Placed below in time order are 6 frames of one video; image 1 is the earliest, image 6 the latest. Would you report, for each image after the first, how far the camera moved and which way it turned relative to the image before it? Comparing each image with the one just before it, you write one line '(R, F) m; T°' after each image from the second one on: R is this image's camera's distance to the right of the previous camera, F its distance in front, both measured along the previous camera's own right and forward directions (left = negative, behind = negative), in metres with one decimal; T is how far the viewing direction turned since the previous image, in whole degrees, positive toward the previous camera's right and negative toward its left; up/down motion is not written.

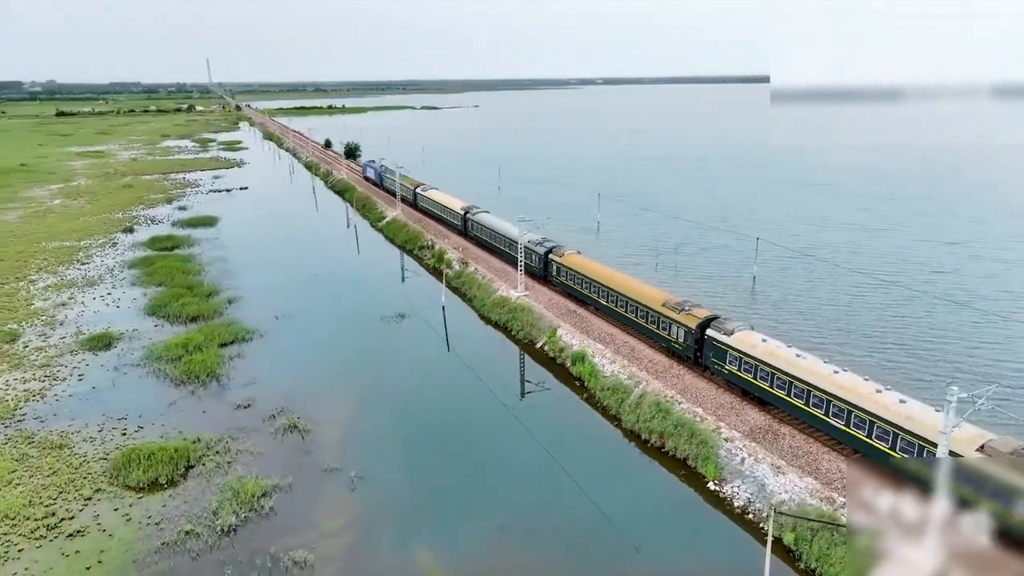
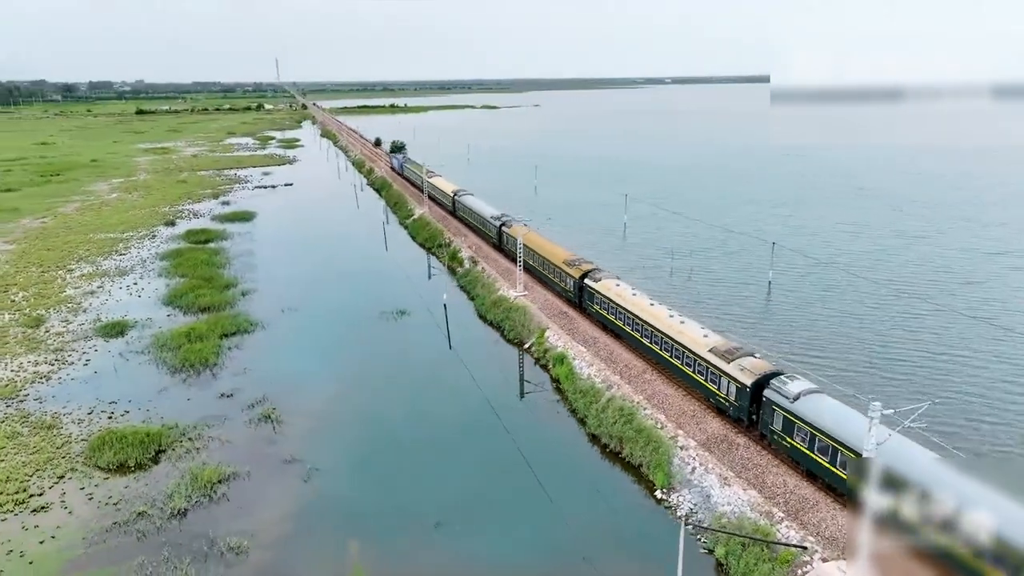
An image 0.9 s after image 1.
(+2.6, +0.1) m; -5°
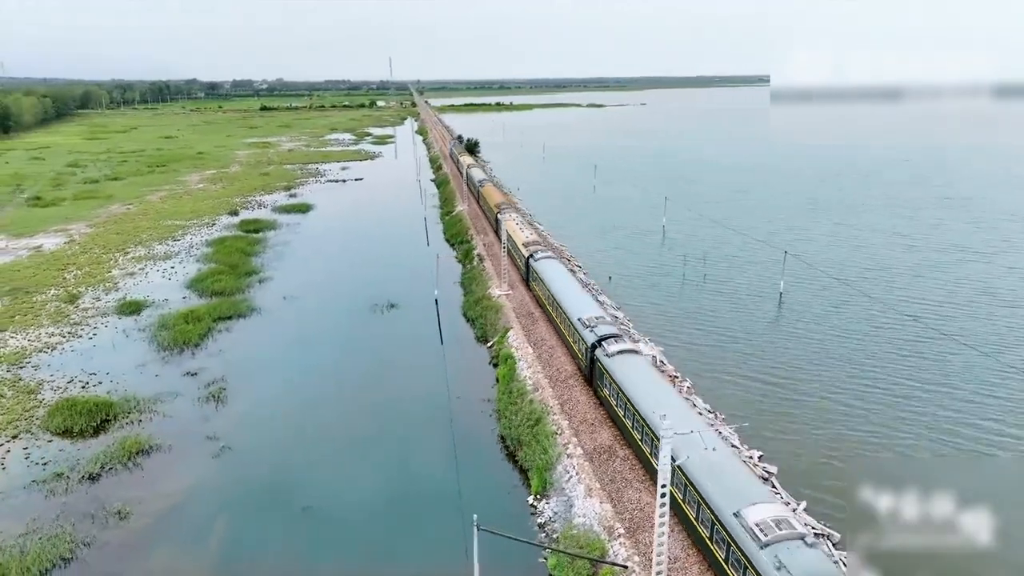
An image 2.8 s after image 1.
(+5.2, +0.3) m; -9°
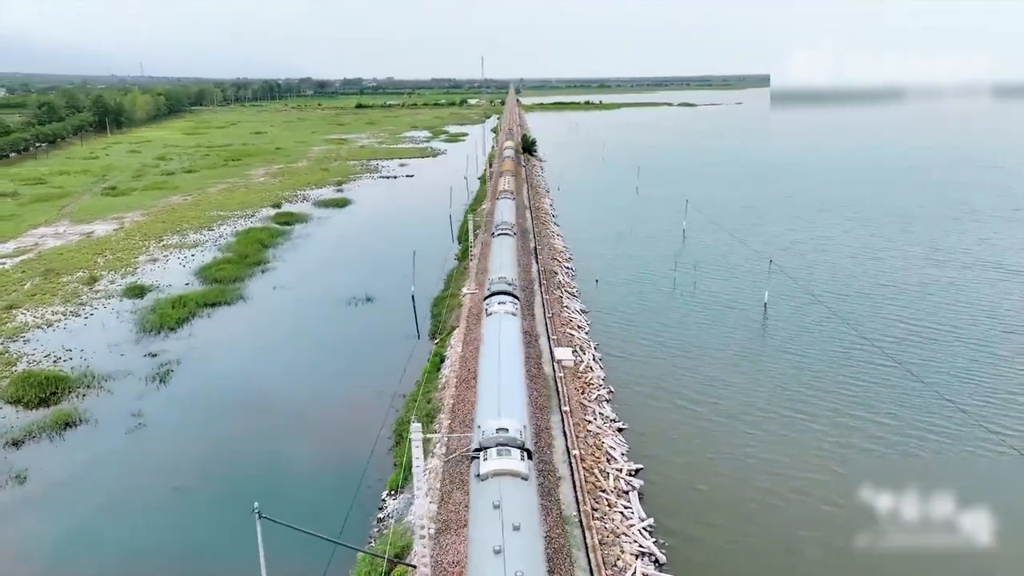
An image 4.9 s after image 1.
(+5.3, +0.3) m; -8°
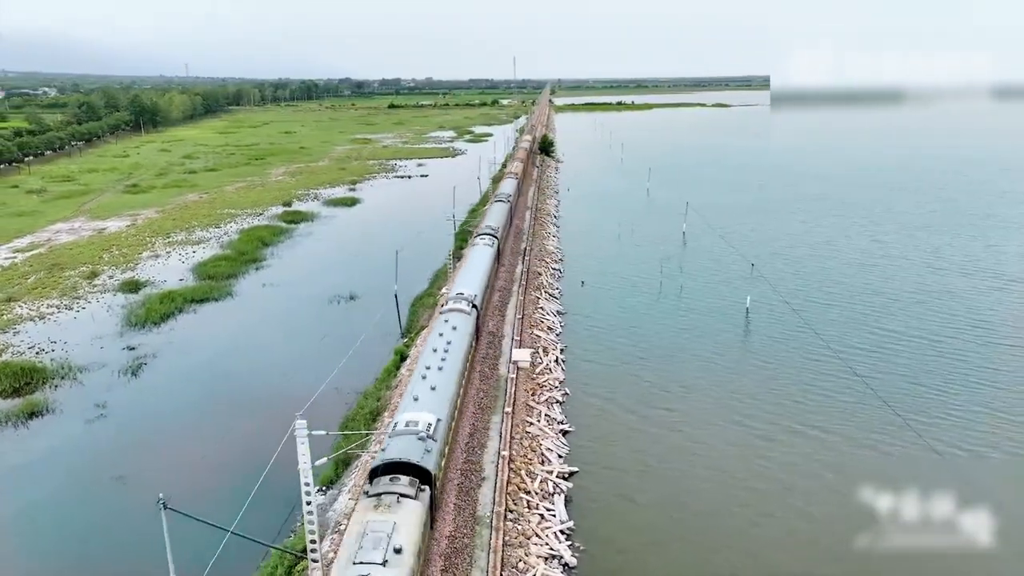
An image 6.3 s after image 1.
(+2.4, 0.0) m; -3°
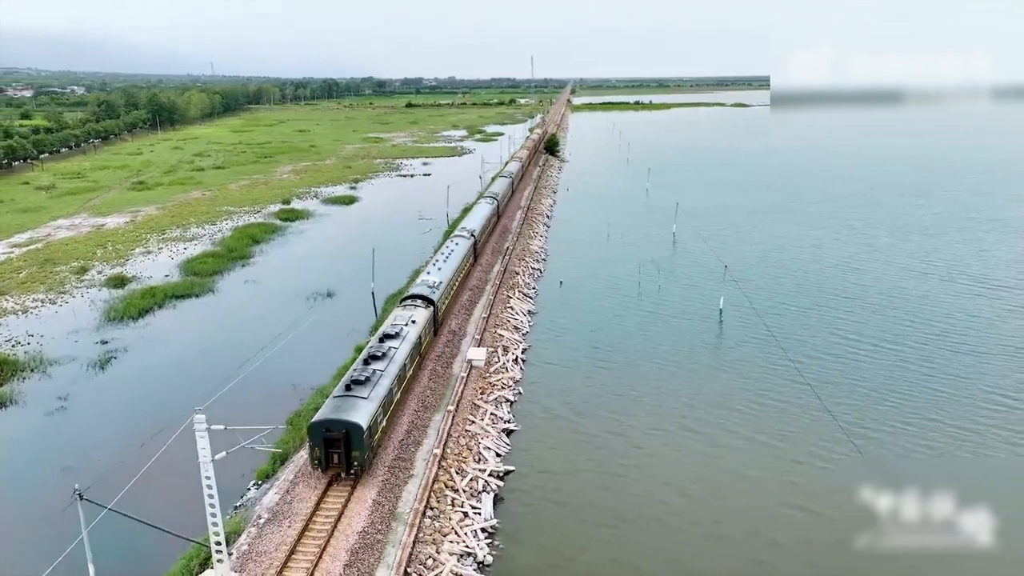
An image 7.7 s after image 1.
(+2.0, 0.0) m; -2°
